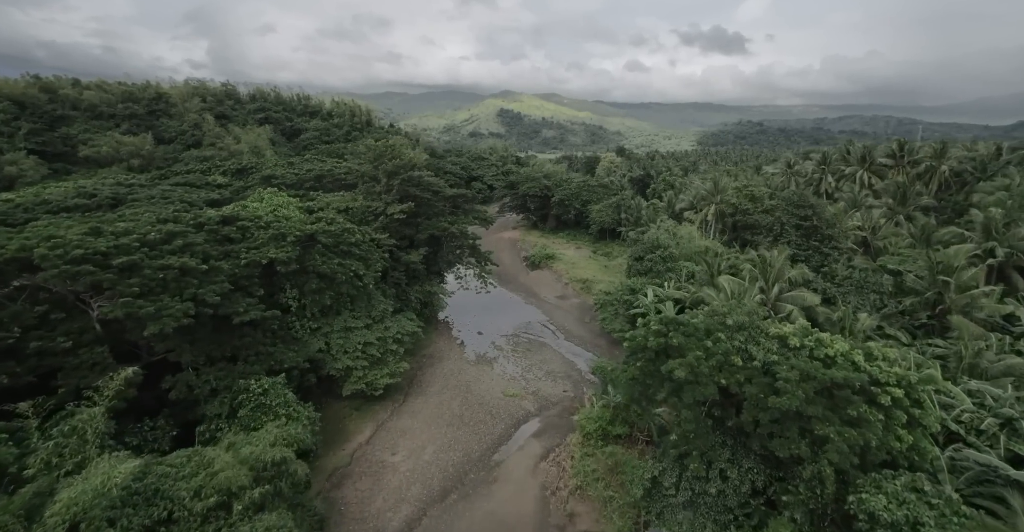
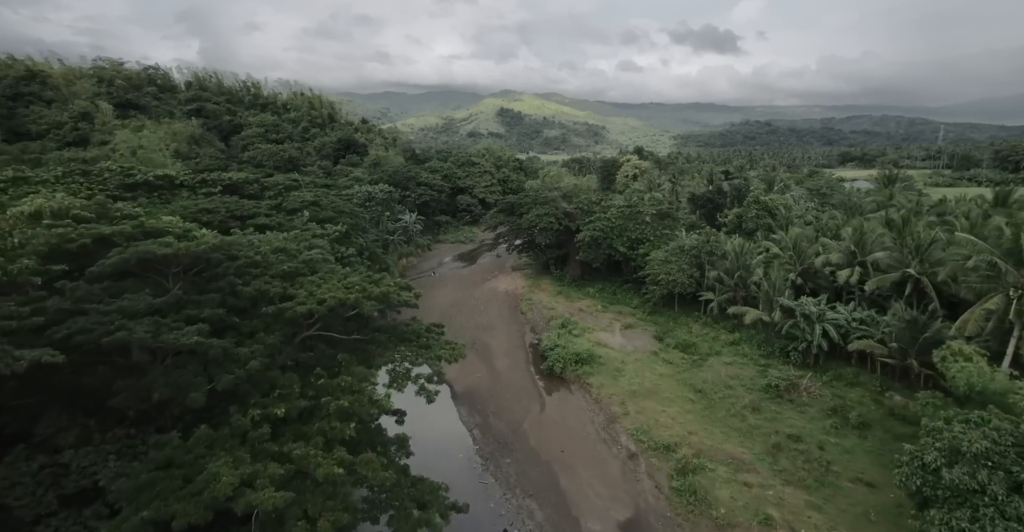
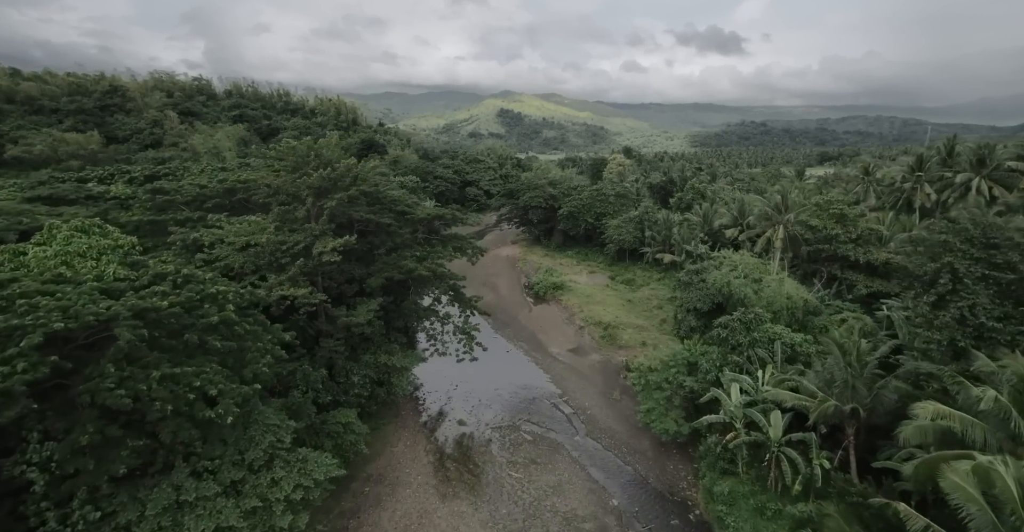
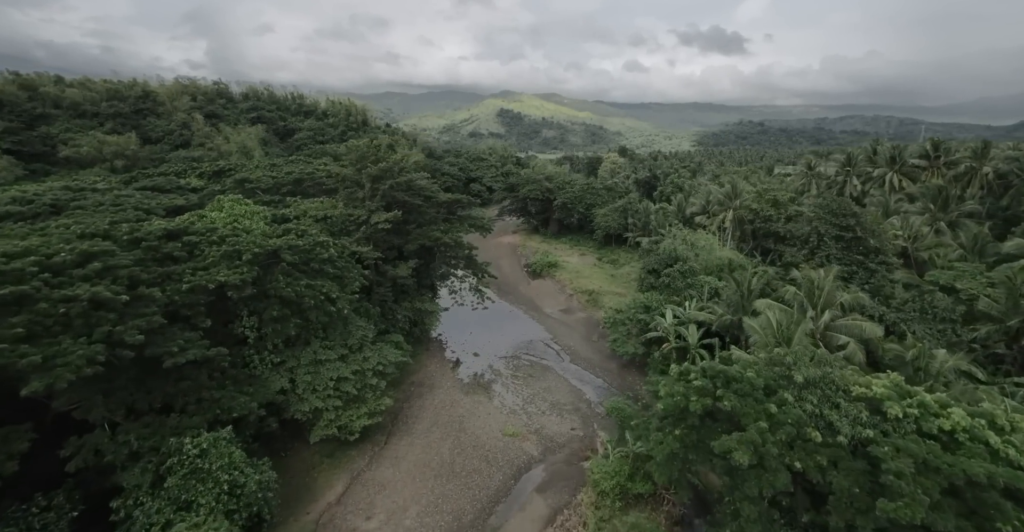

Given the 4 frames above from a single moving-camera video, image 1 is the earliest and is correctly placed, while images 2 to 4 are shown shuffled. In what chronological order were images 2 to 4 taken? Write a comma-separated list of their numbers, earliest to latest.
4, 3, 2
